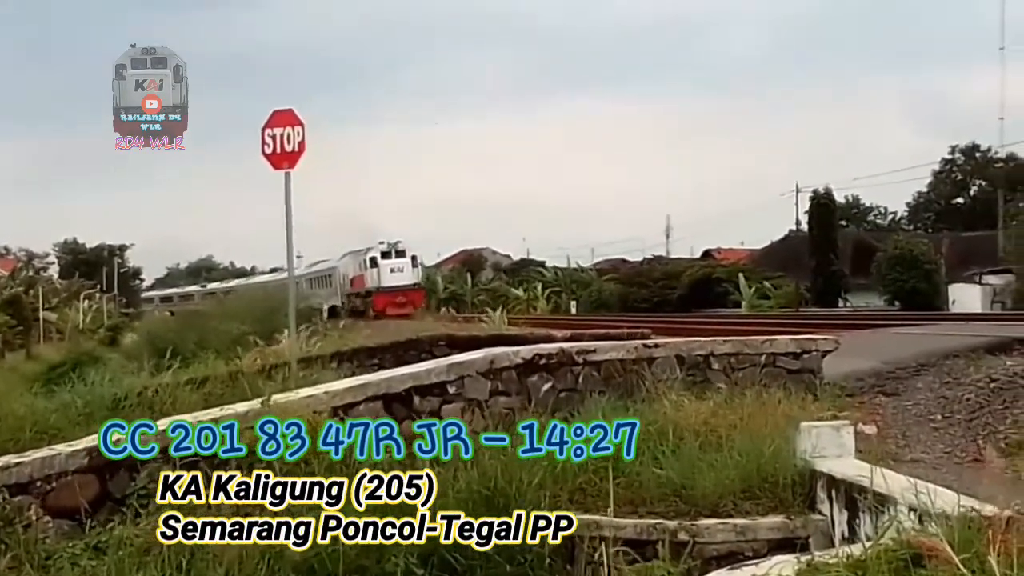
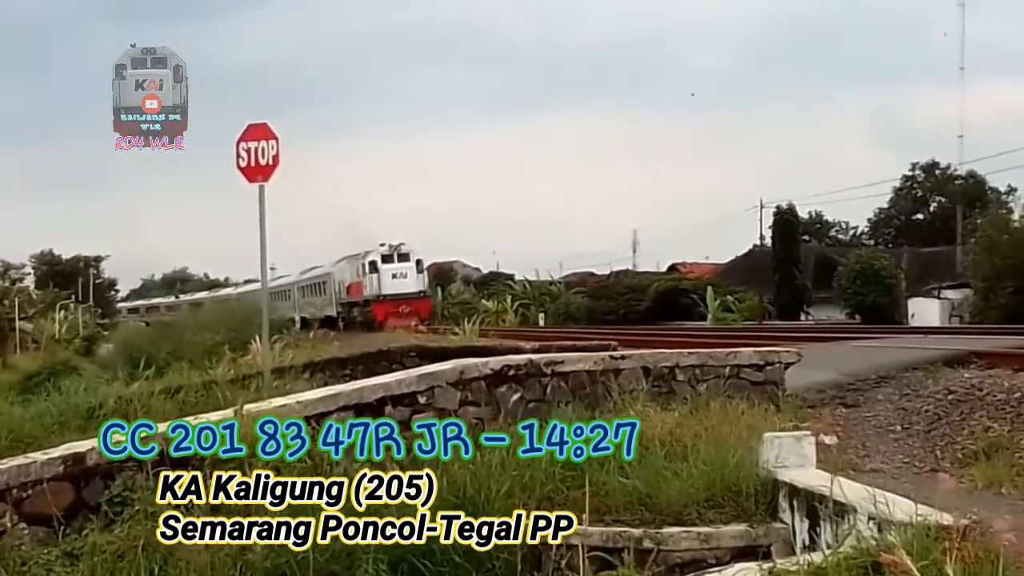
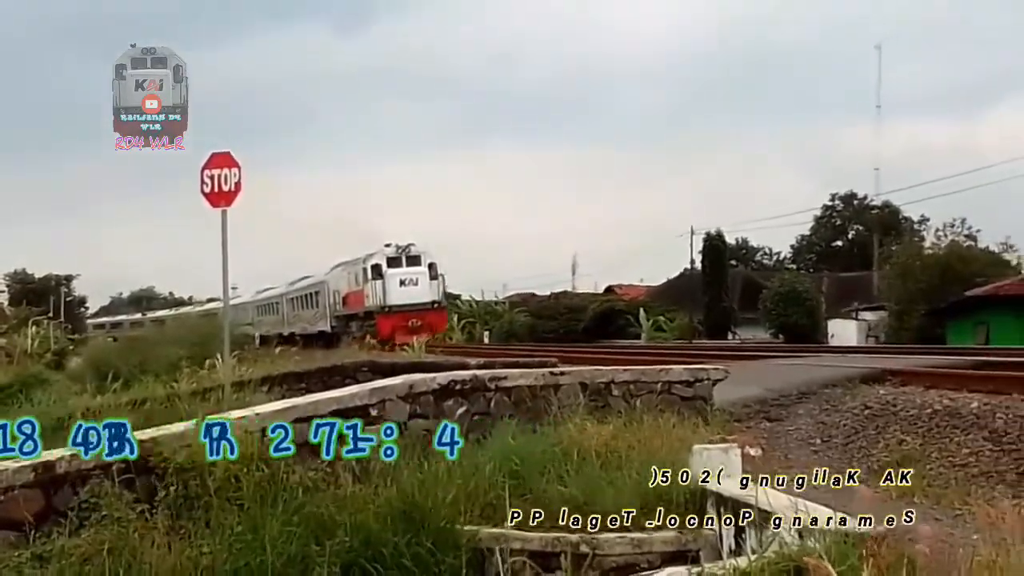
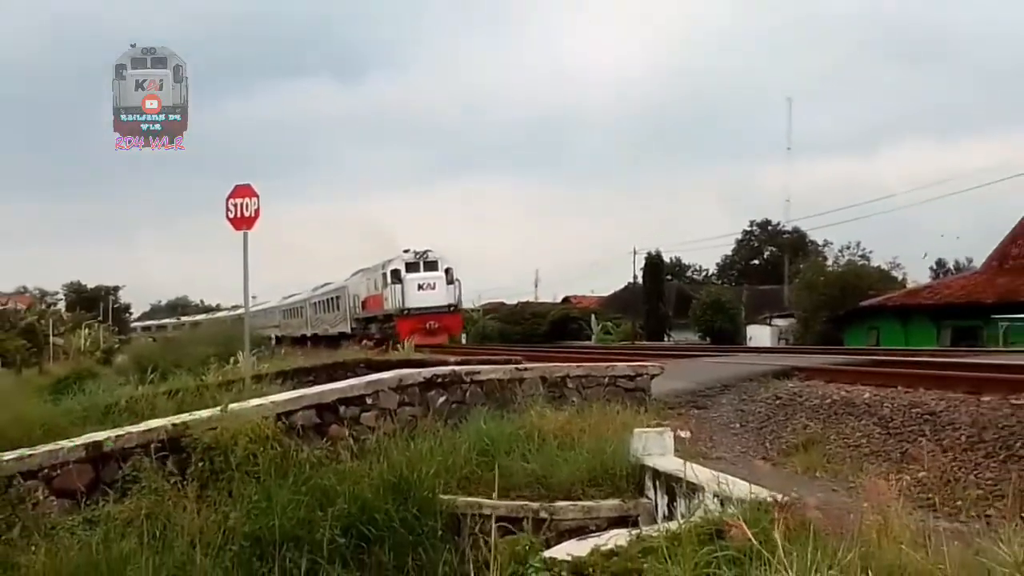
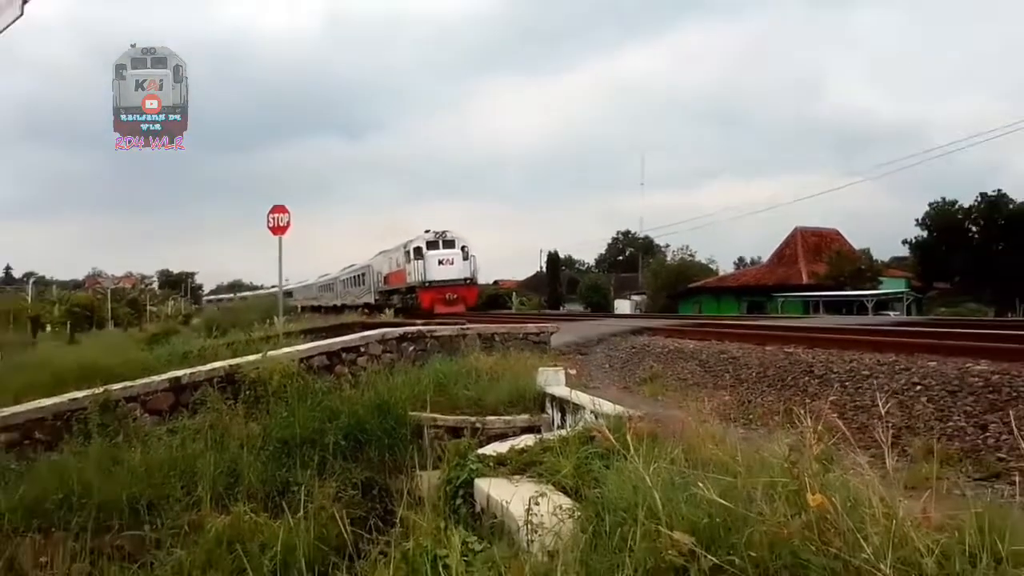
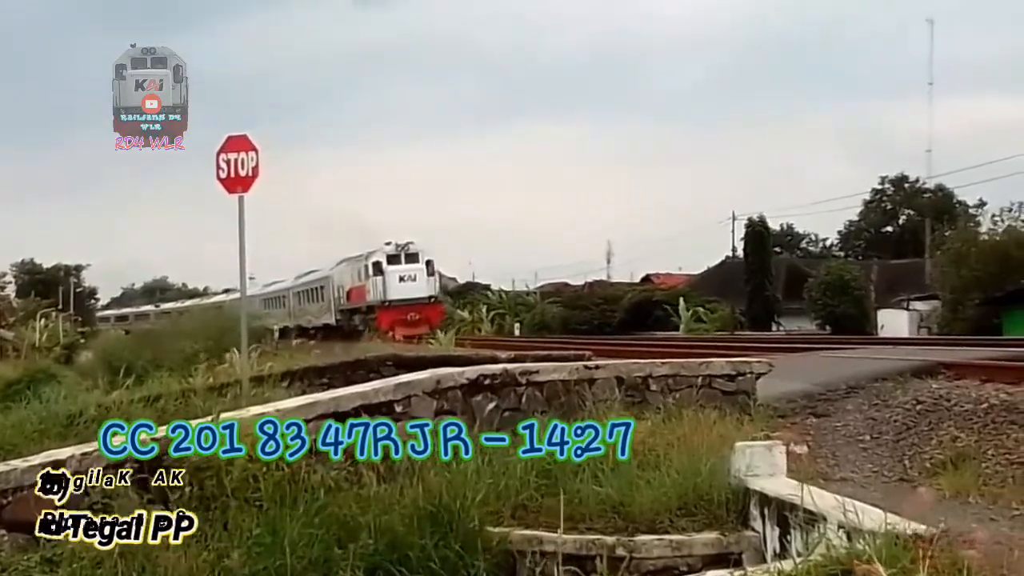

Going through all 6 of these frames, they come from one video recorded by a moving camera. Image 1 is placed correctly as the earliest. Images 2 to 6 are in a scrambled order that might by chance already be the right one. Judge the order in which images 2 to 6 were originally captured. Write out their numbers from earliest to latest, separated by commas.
2, 6, 3, 4, 5
